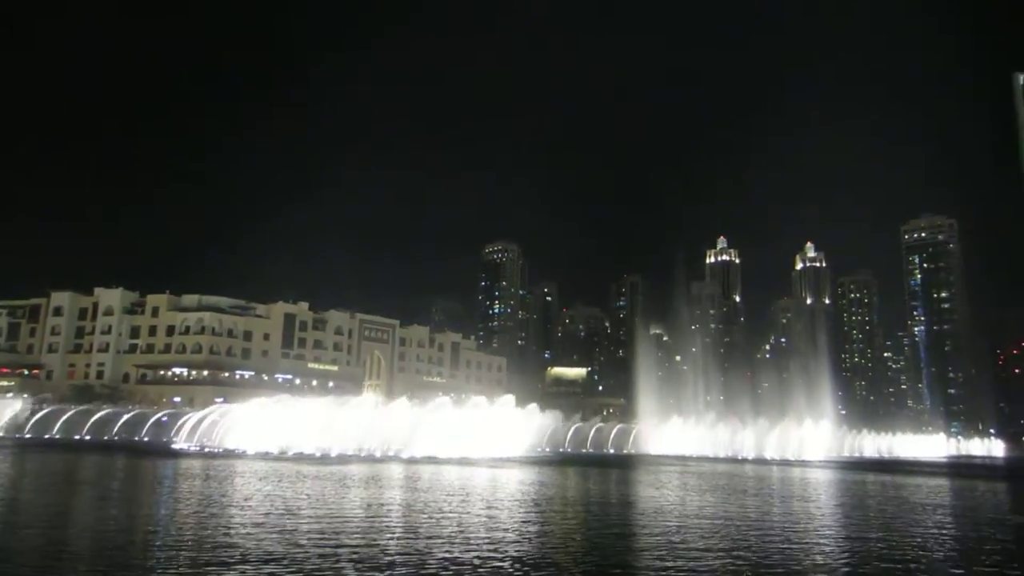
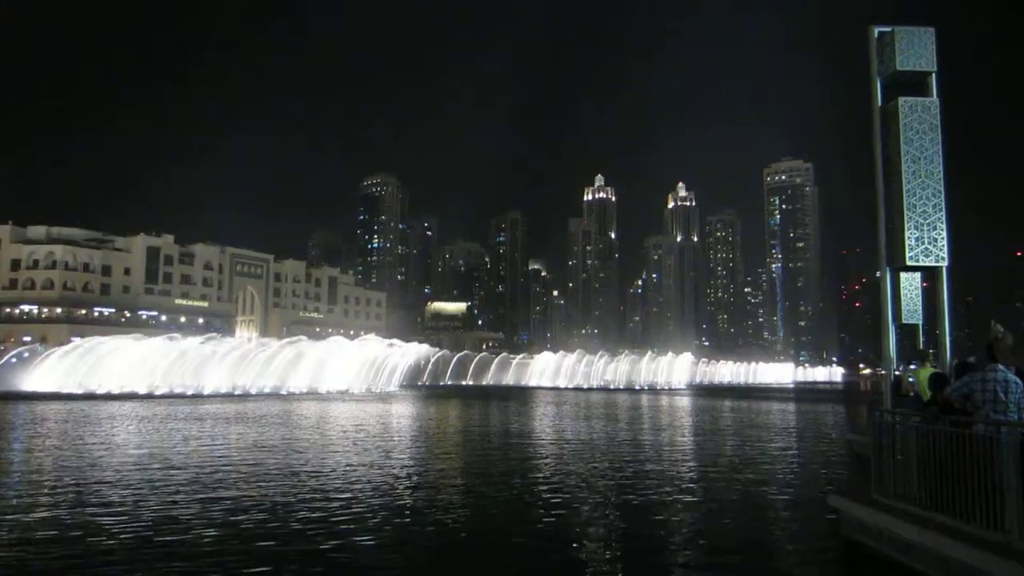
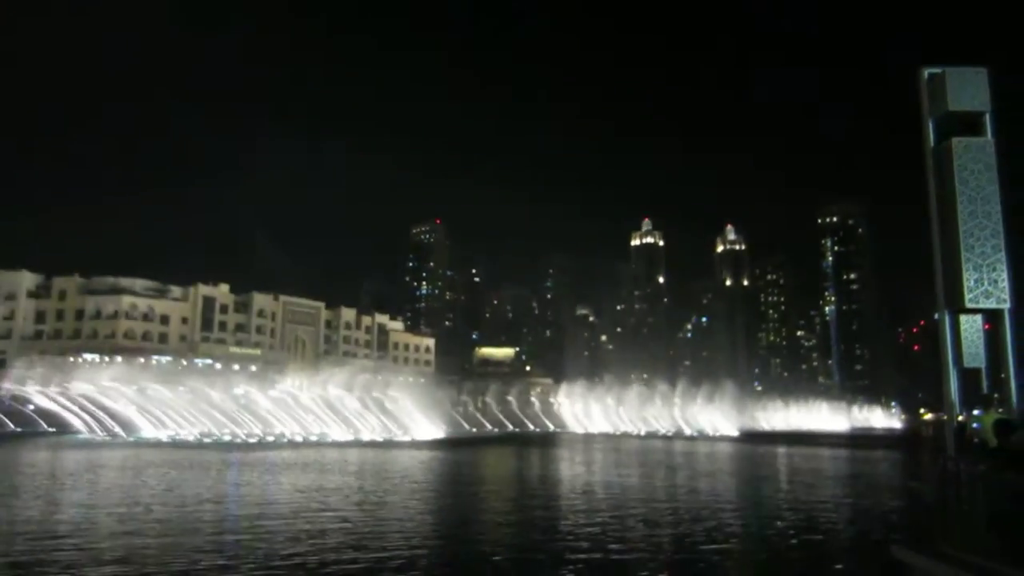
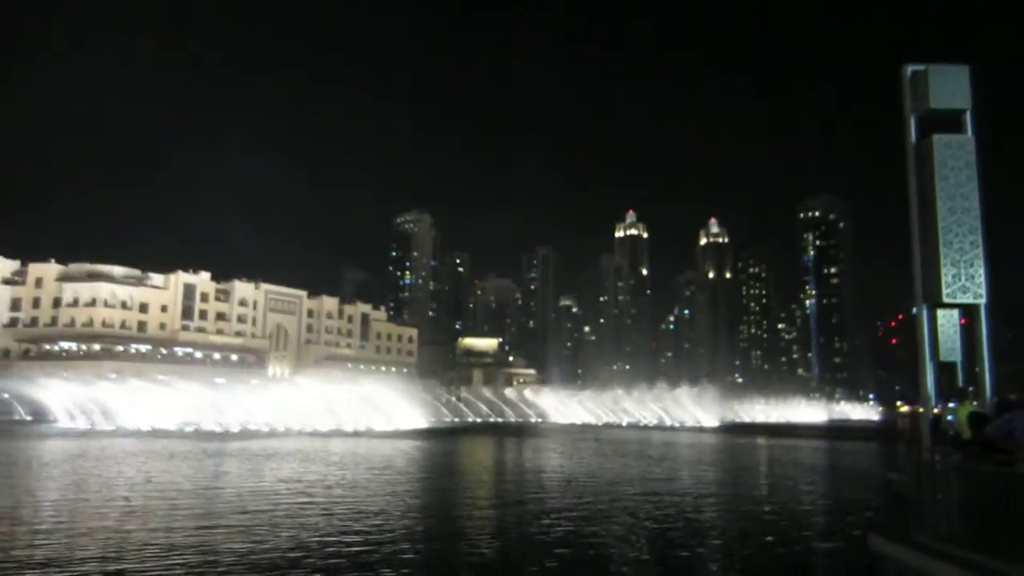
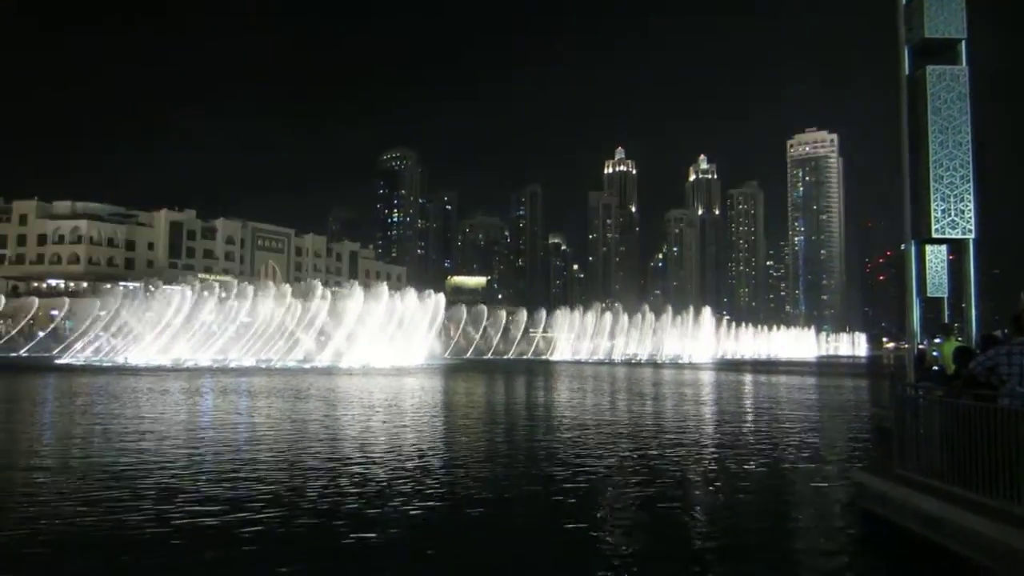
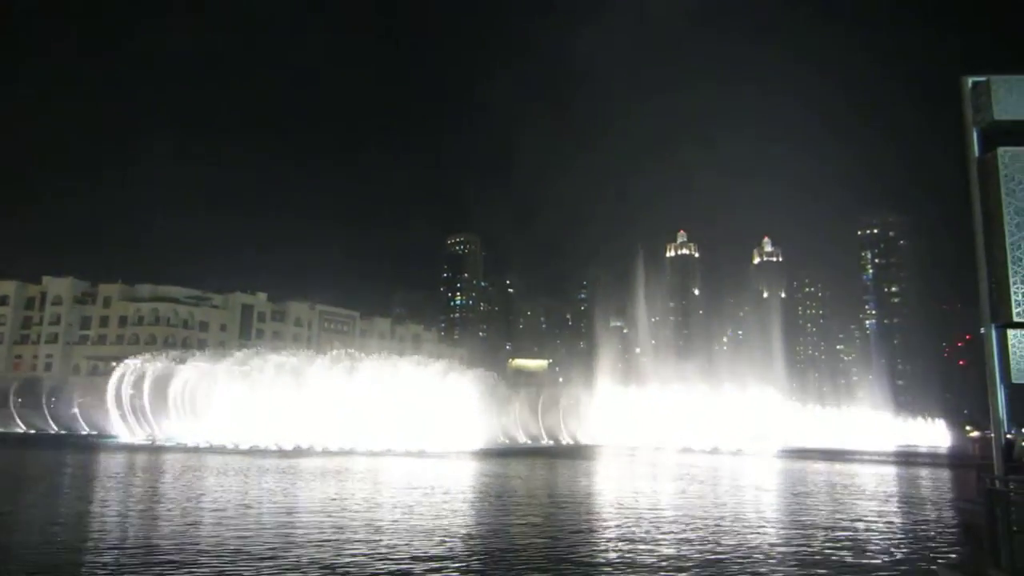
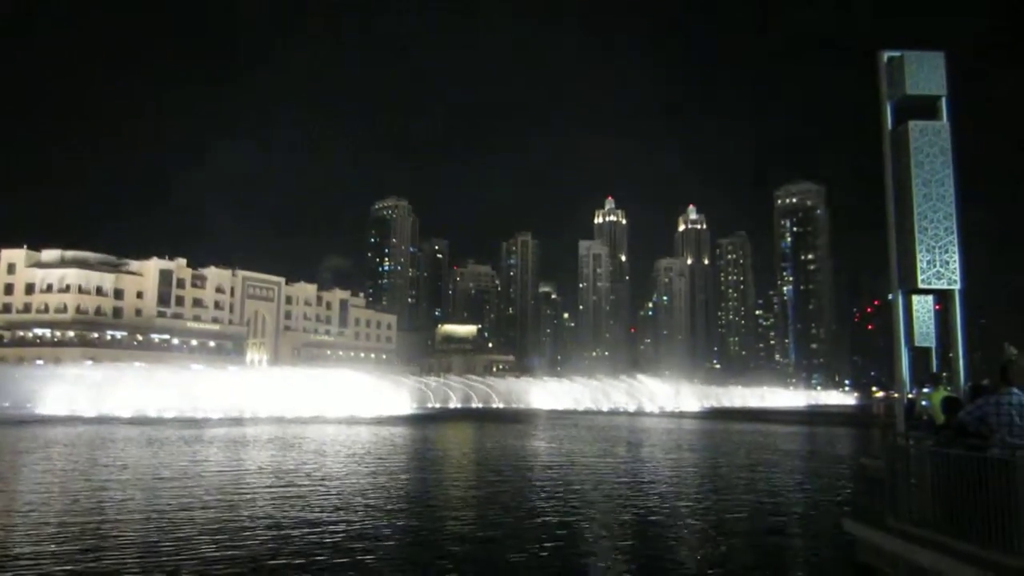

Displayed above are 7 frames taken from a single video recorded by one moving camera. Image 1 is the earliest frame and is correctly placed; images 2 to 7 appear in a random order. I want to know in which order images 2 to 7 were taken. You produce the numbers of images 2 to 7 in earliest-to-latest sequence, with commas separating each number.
6, 3, 4, 7, 2, 5
